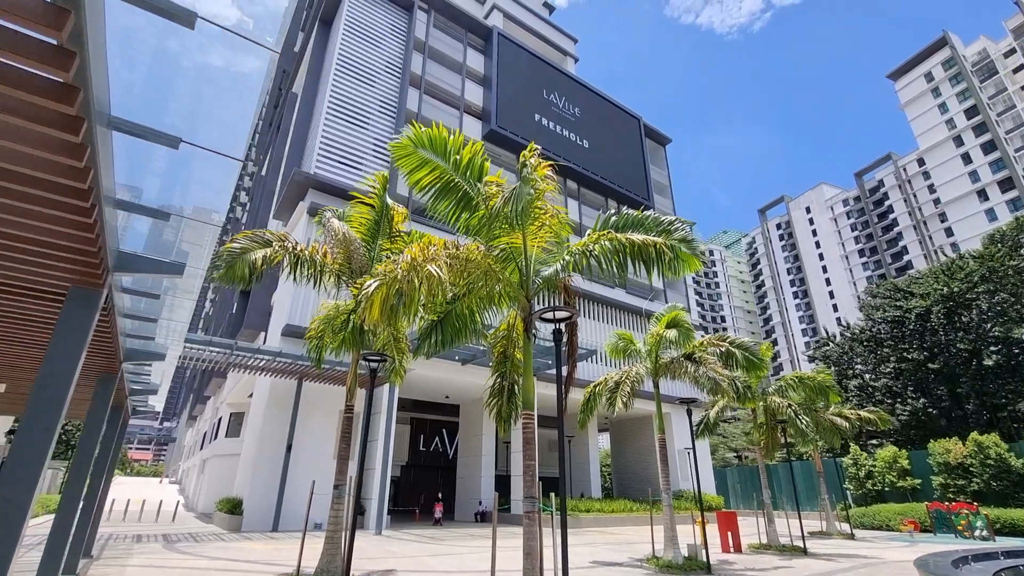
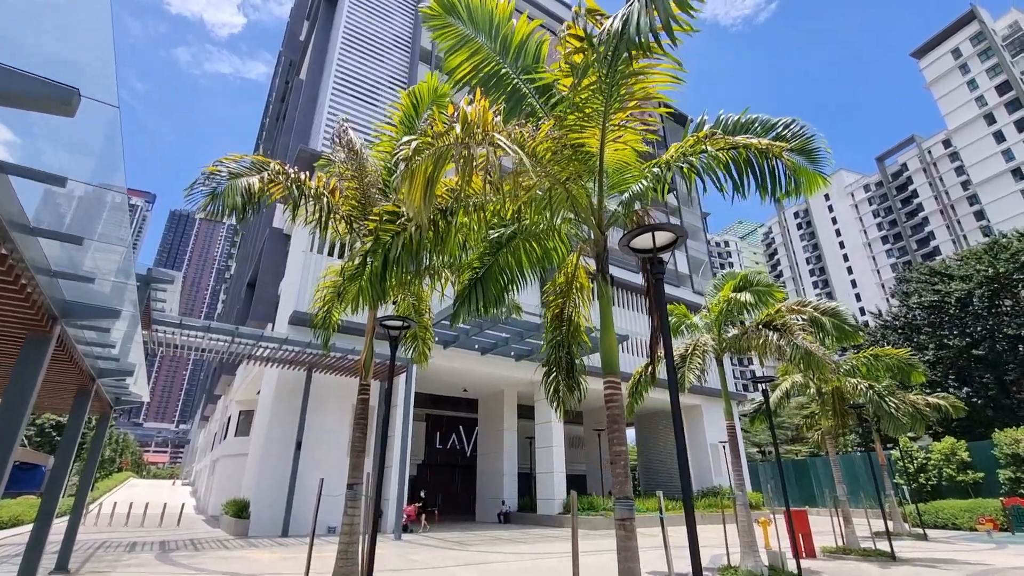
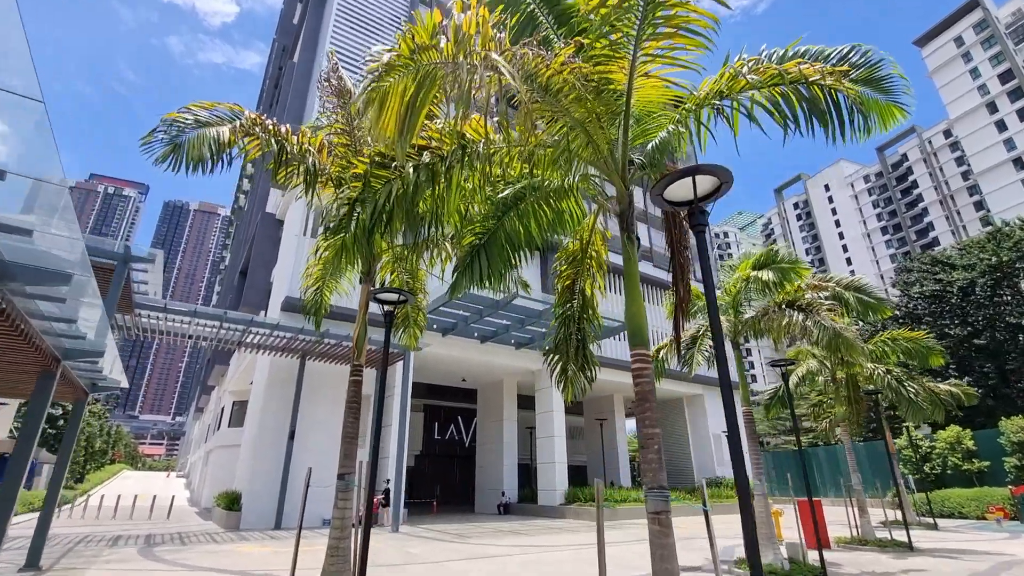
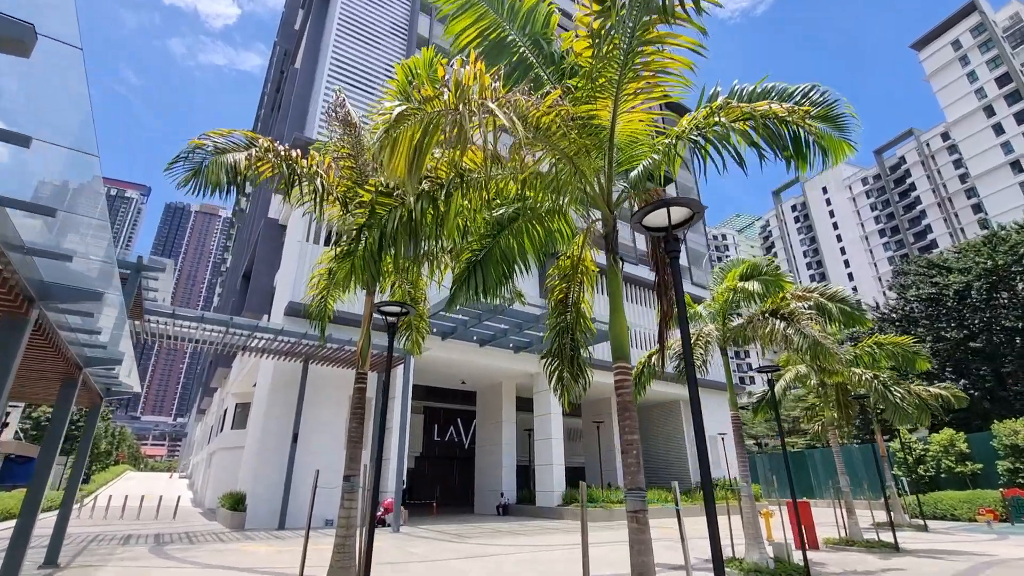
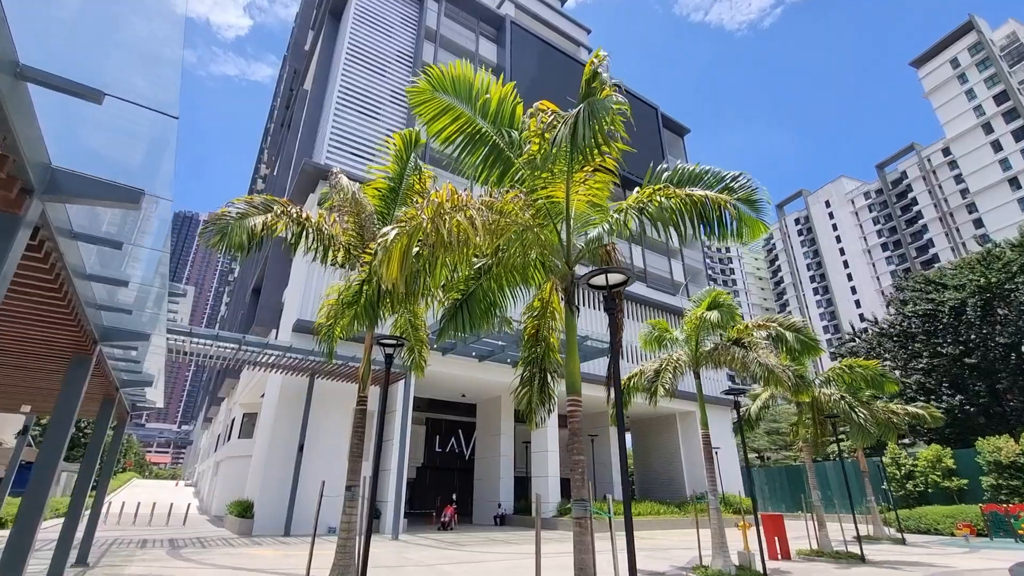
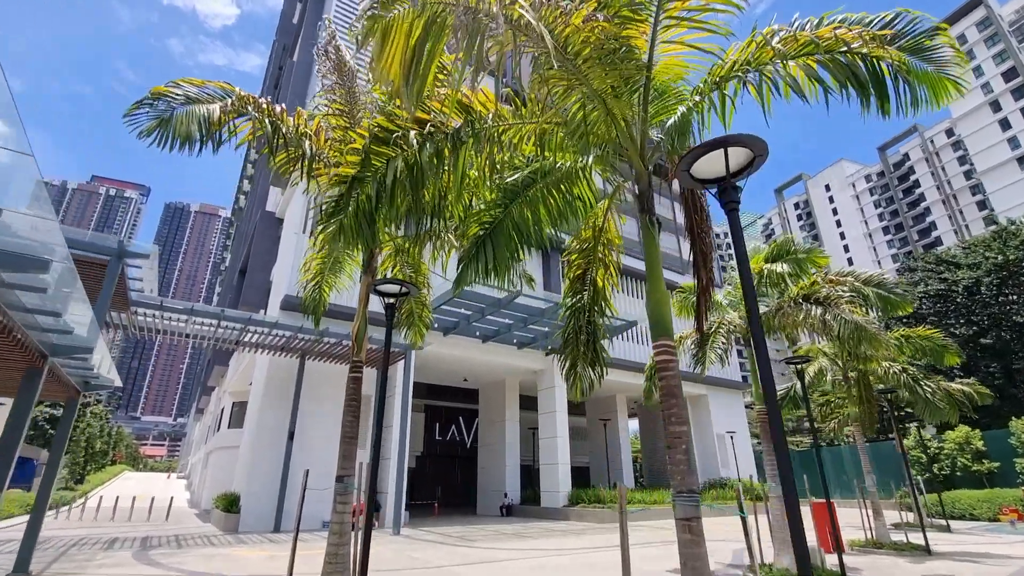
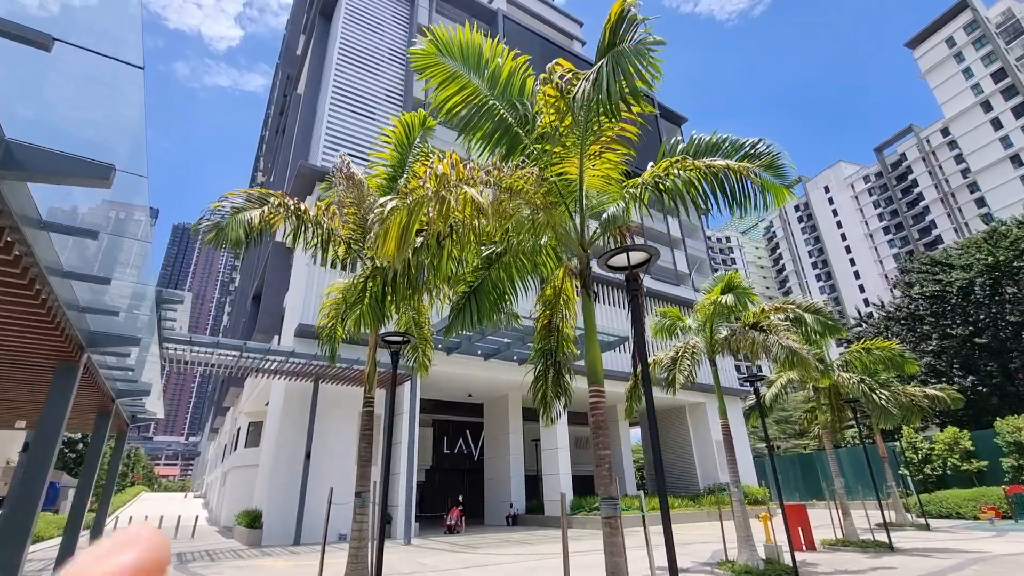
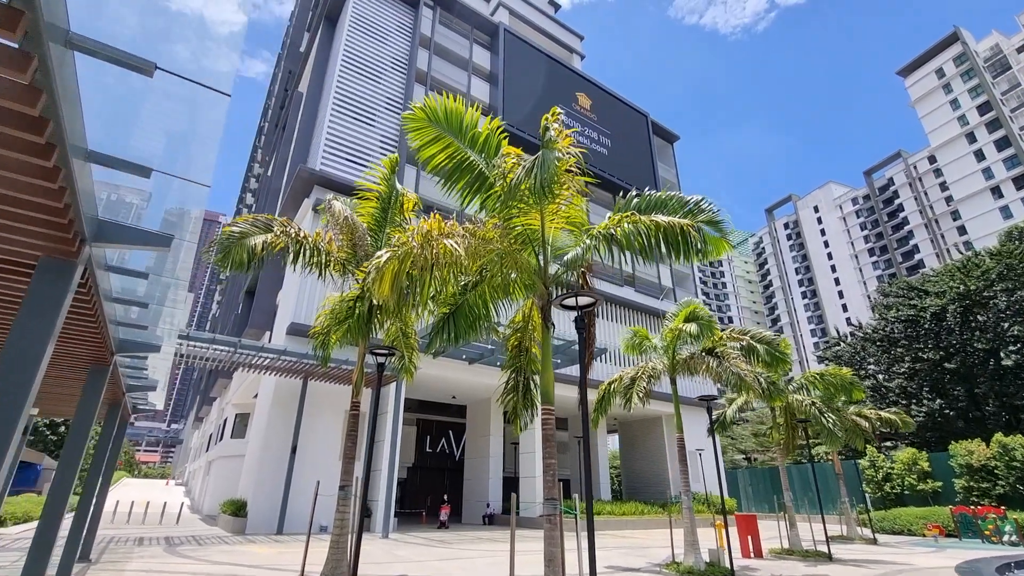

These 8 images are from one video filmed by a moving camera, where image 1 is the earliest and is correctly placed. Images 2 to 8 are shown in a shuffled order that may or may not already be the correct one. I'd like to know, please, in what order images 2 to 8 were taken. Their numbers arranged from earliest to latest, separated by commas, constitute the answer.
8, 5, 7, 2, 4, 3, 6
